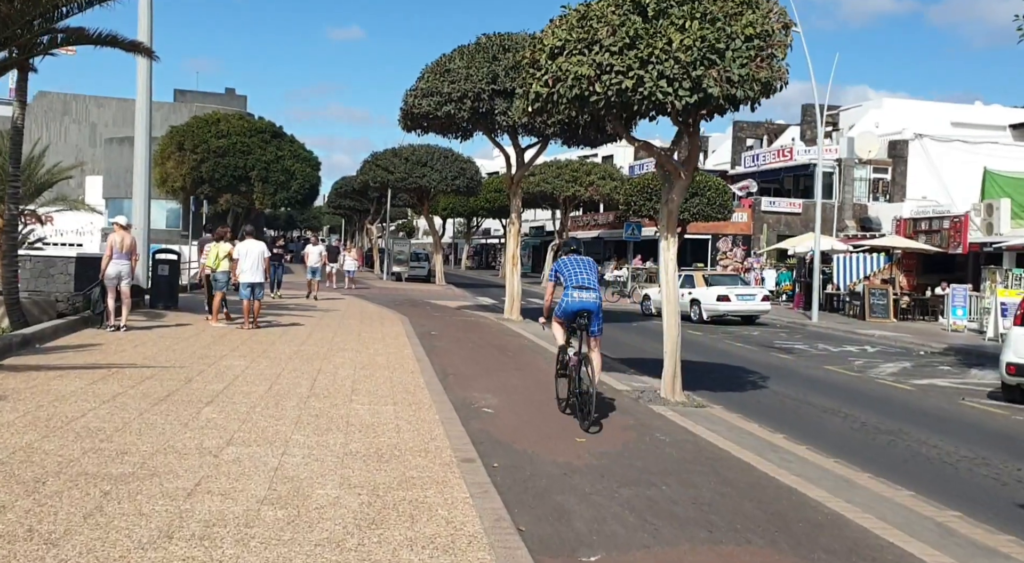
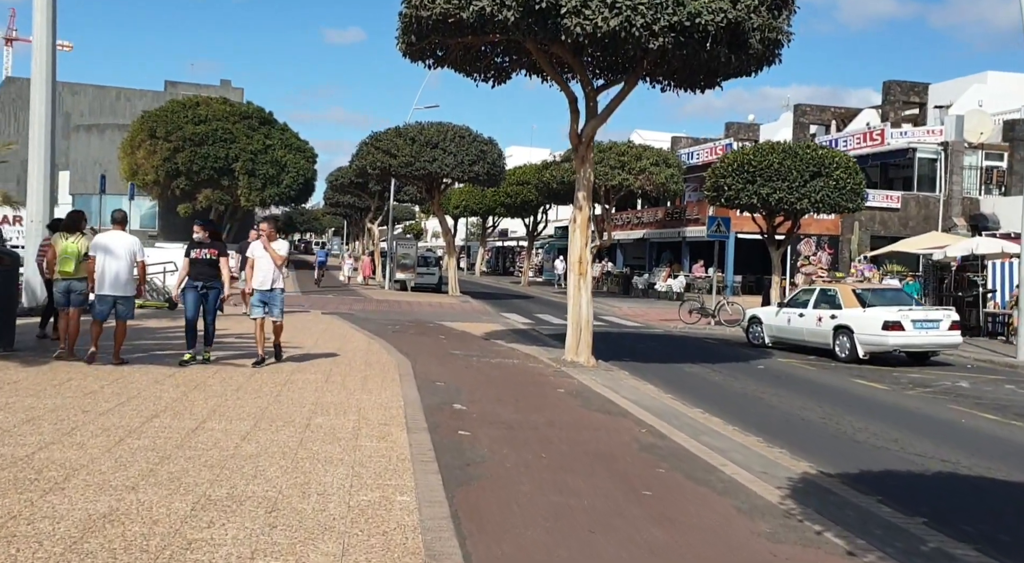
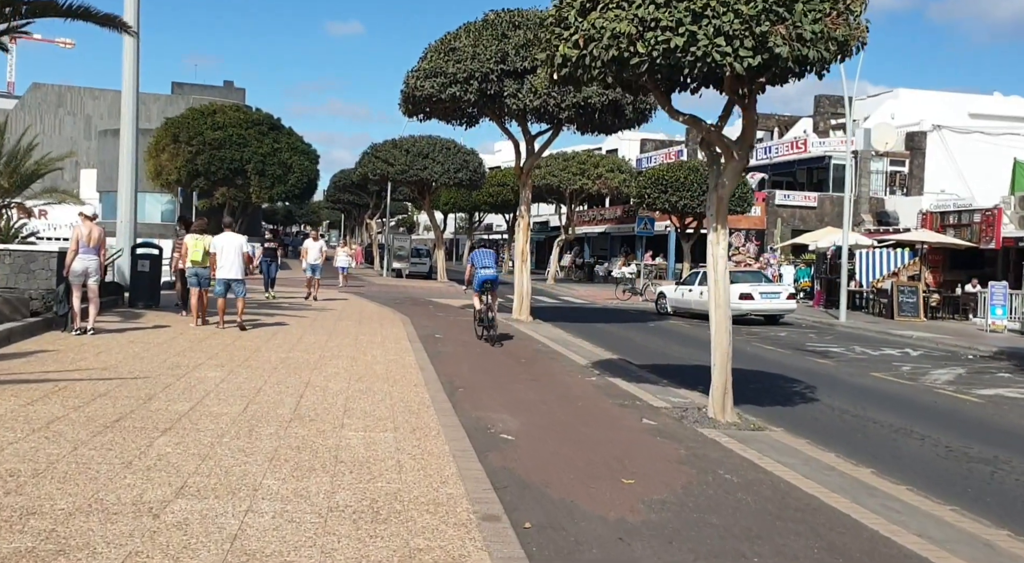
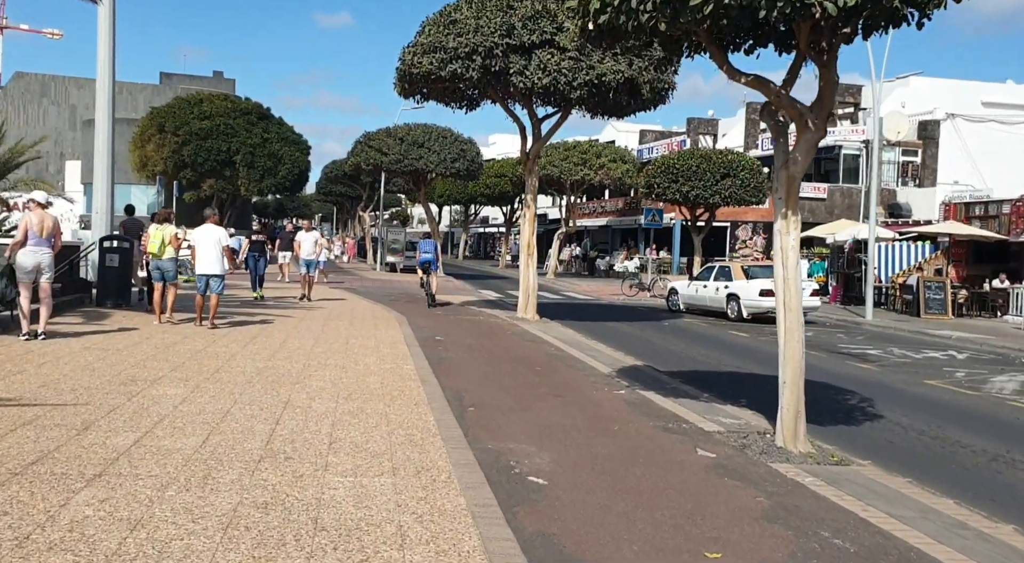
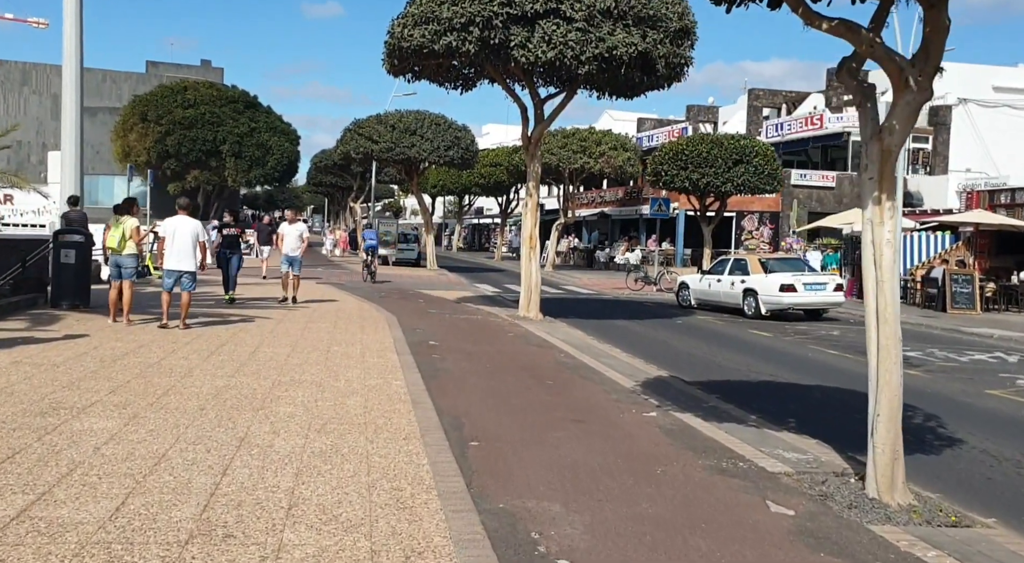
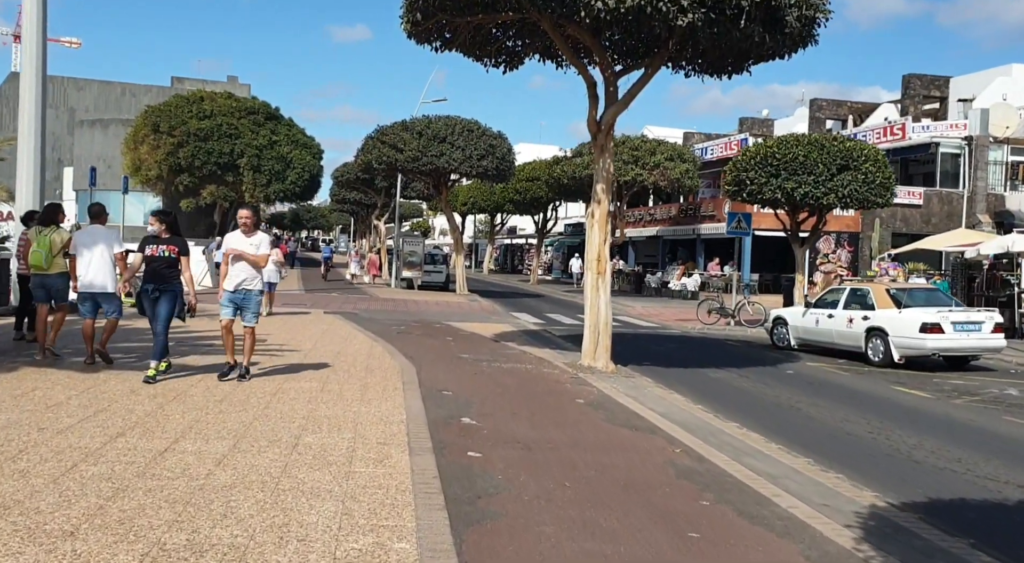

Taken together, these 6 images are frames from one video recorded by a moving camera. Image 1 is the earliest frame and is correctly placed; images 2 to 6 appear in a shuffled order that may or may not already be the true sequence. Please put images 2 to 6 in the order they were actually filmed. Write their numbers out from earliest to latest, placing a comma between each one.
3, 4, 5, 2, 6
